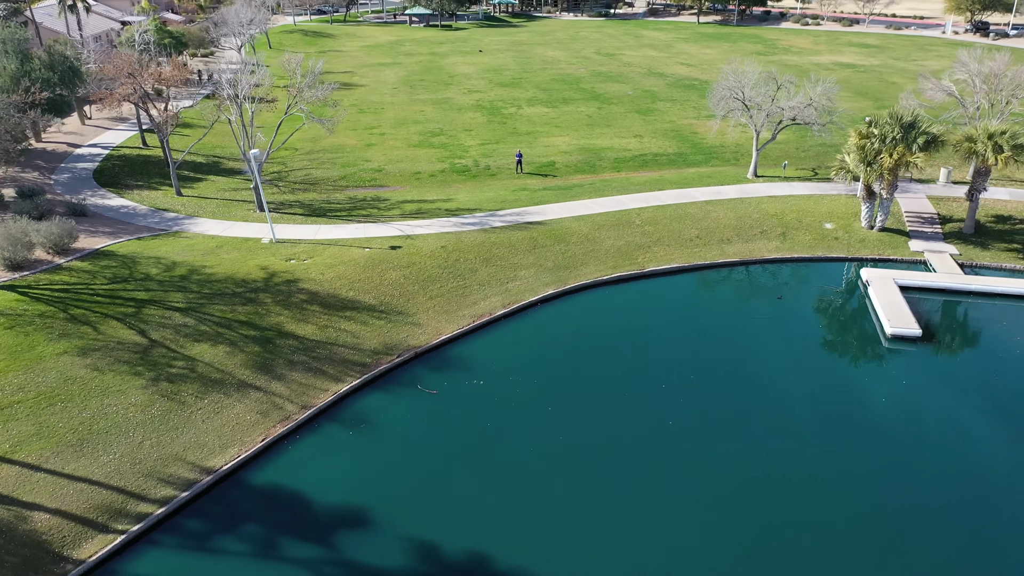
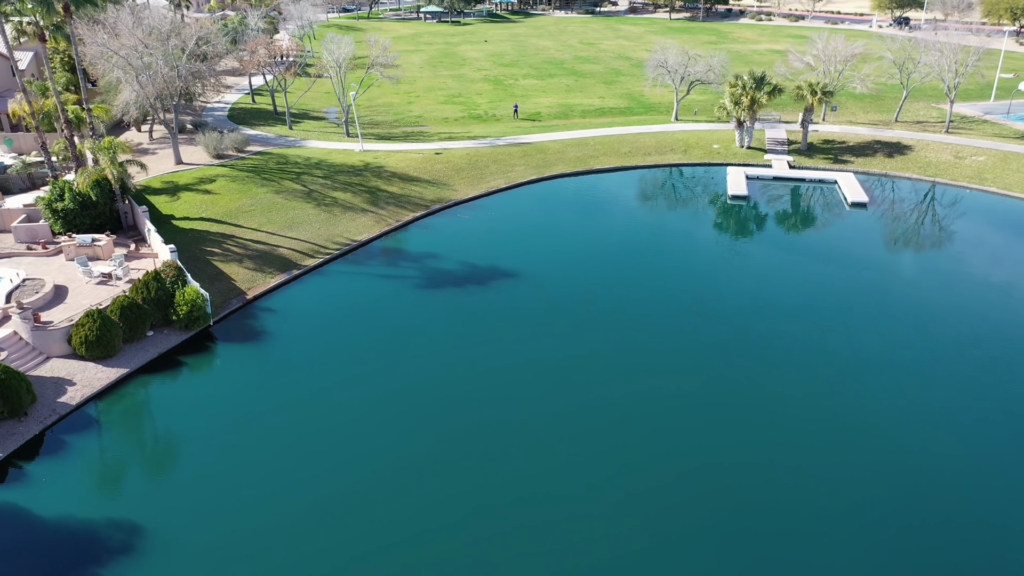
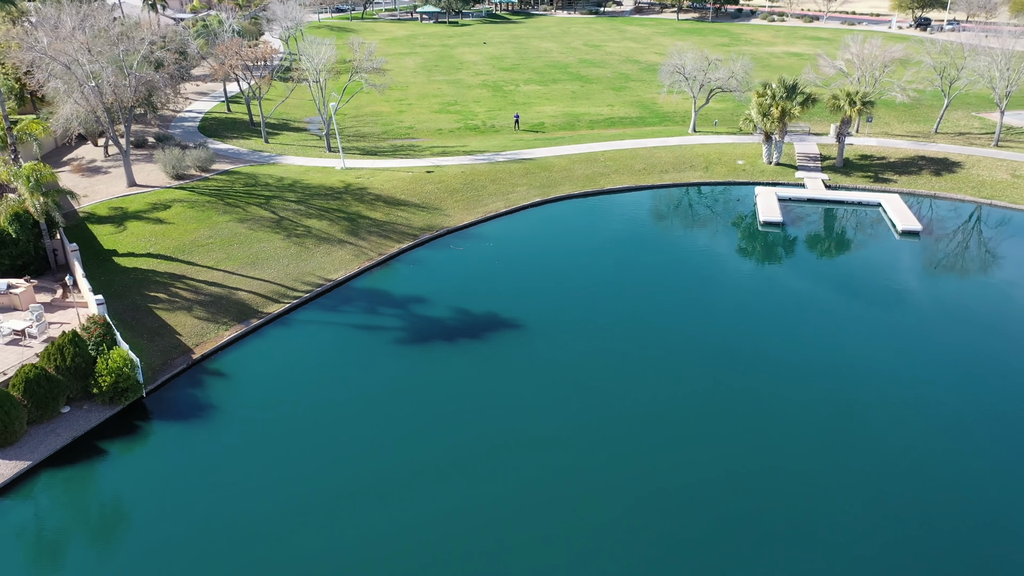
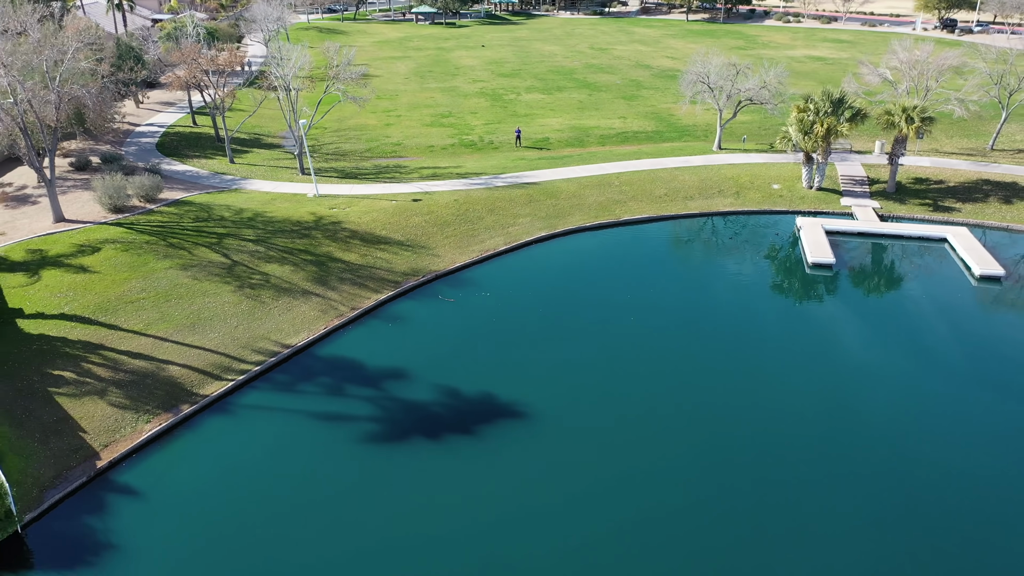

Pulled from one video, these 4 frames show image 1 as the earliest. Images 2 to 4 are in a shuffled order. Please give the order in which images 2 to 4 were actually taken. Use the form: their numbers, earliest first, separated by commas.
4, 3, 2
